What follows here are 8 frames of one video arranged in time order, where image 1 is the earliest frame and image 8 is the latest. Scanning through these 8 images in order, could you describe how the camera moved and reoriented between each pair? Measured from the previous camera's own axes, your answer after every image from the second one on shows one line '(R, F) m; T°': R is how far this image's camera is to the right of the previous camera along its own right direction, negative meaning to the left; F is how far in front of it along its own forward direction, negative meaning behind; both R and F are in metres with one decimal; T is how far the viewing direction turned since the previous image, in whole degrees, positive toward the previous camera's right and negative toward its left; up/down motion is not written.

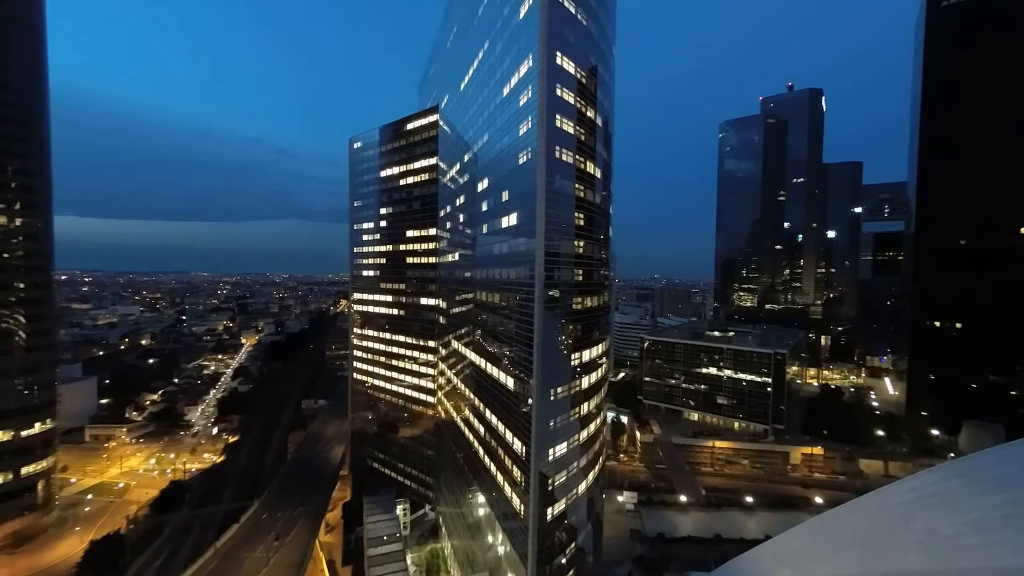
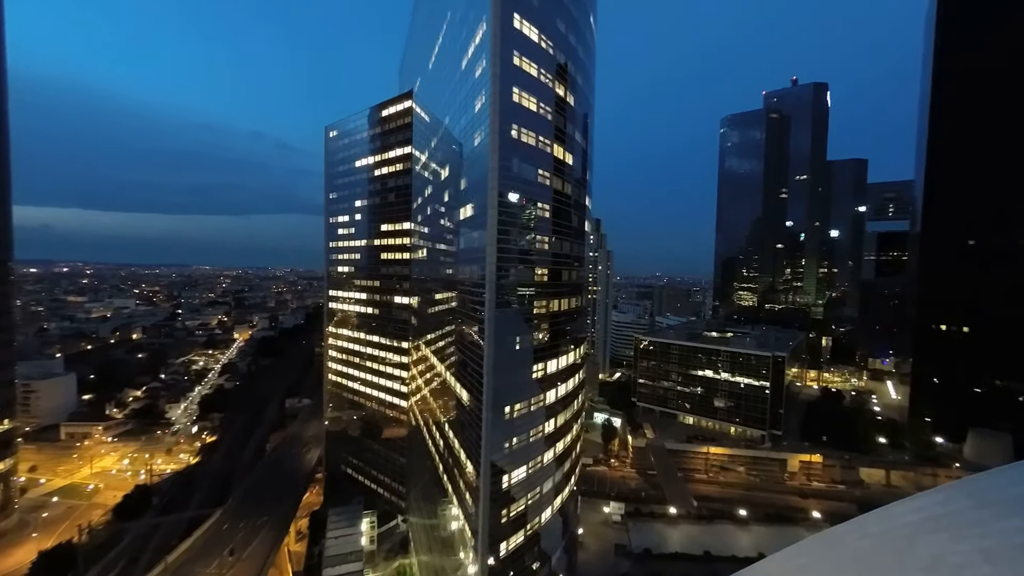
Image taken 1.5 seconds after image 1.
(+1.1, +1.4) m; 0°
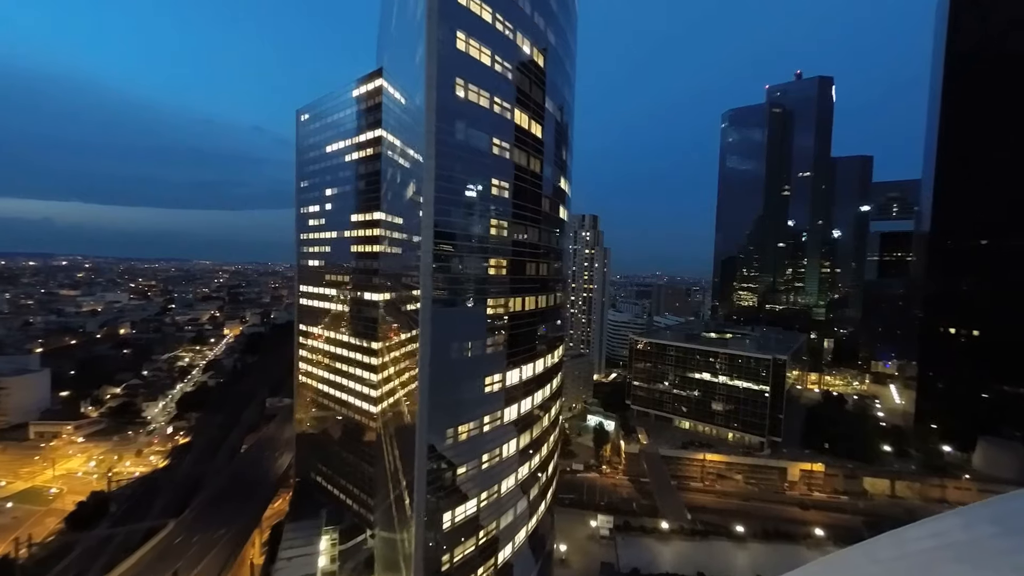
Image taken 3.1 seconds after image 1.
(+0.9, +1.7) m; 0°
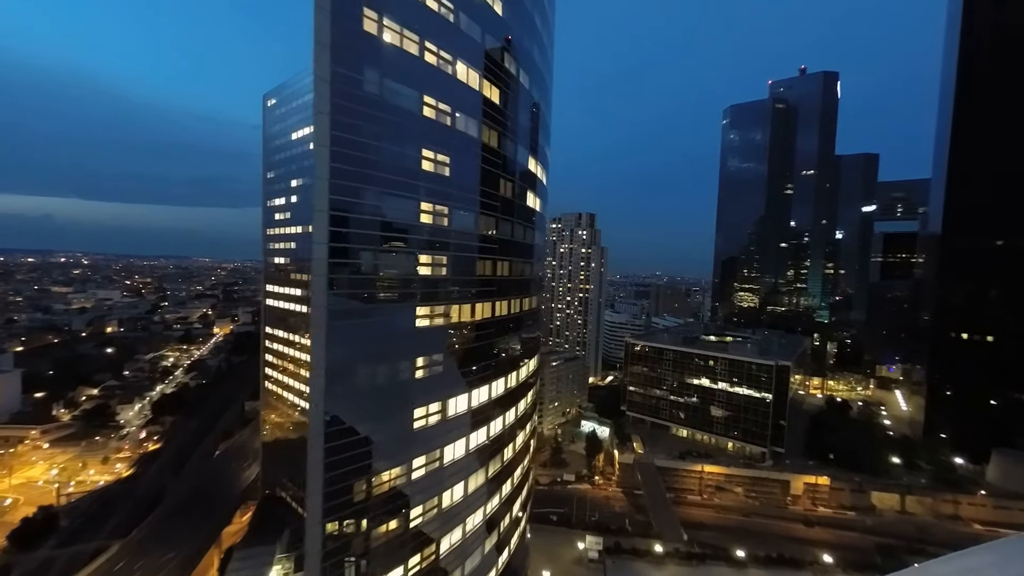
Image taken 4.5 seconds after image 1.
(+0.8, +1.9) m; 0°
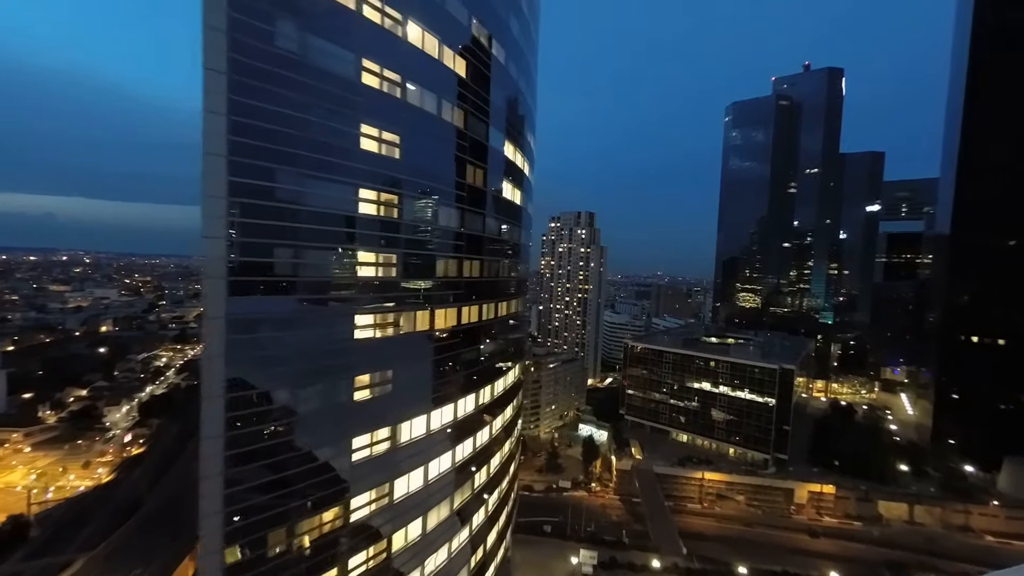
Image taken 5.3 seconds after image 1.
(+0.5, +1.1) m; 0°
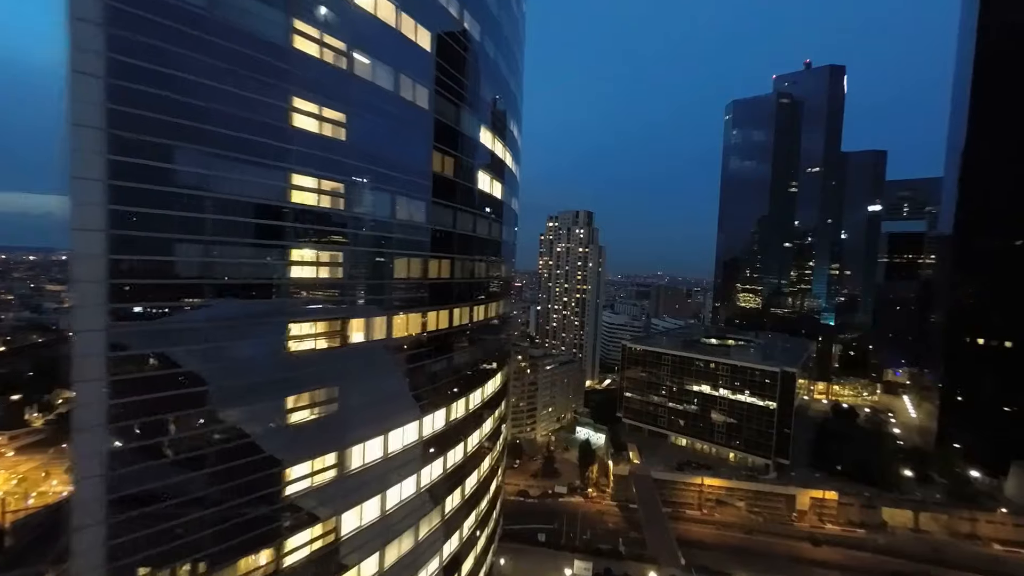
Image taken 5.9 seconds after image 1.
(+0.4, +0.8) m; 0°
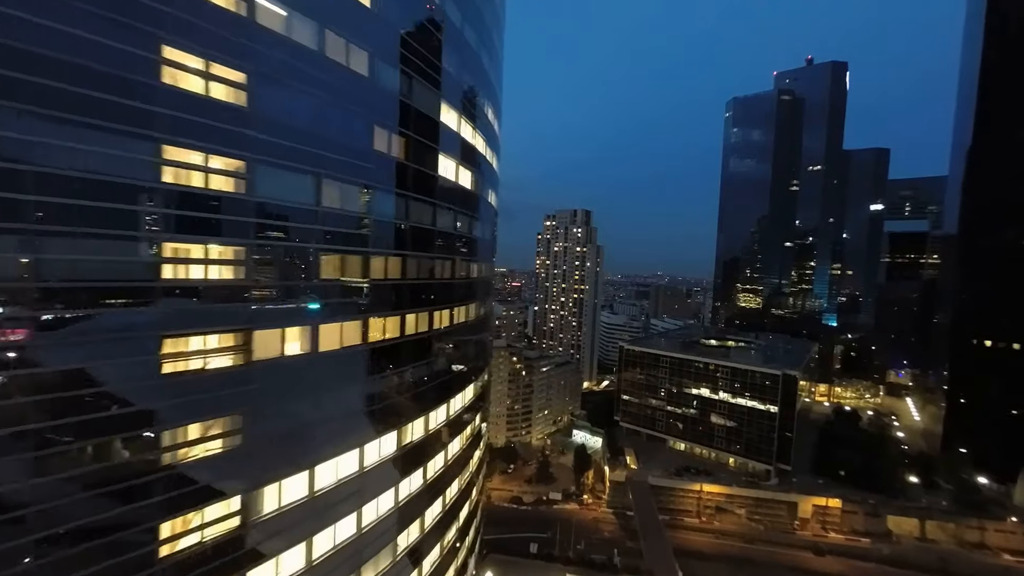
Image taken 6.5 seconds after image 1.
(+0.5, +0.9) m; 0°
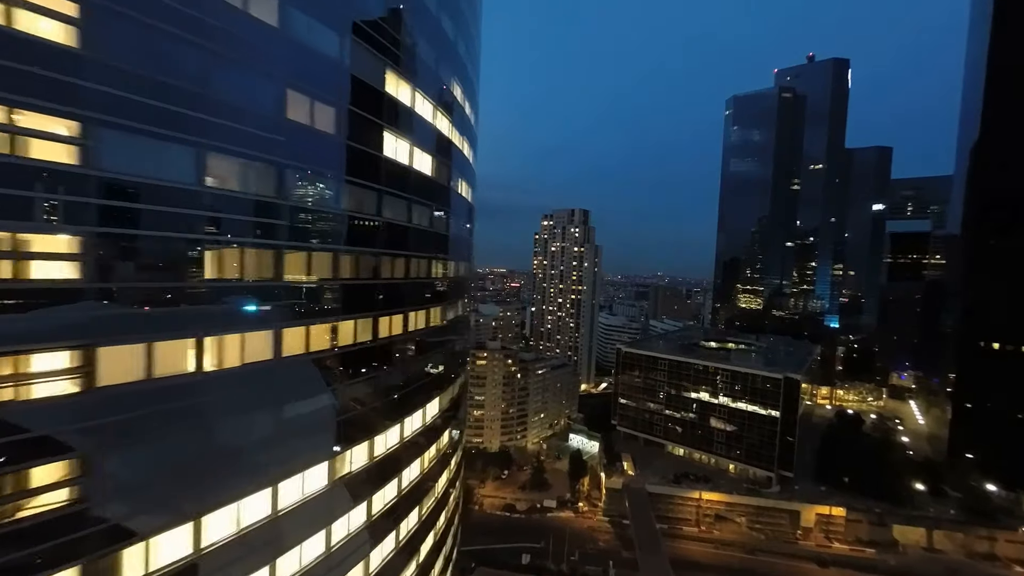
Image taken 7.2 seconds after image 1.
(+0.5, +0.9) m; 0°
